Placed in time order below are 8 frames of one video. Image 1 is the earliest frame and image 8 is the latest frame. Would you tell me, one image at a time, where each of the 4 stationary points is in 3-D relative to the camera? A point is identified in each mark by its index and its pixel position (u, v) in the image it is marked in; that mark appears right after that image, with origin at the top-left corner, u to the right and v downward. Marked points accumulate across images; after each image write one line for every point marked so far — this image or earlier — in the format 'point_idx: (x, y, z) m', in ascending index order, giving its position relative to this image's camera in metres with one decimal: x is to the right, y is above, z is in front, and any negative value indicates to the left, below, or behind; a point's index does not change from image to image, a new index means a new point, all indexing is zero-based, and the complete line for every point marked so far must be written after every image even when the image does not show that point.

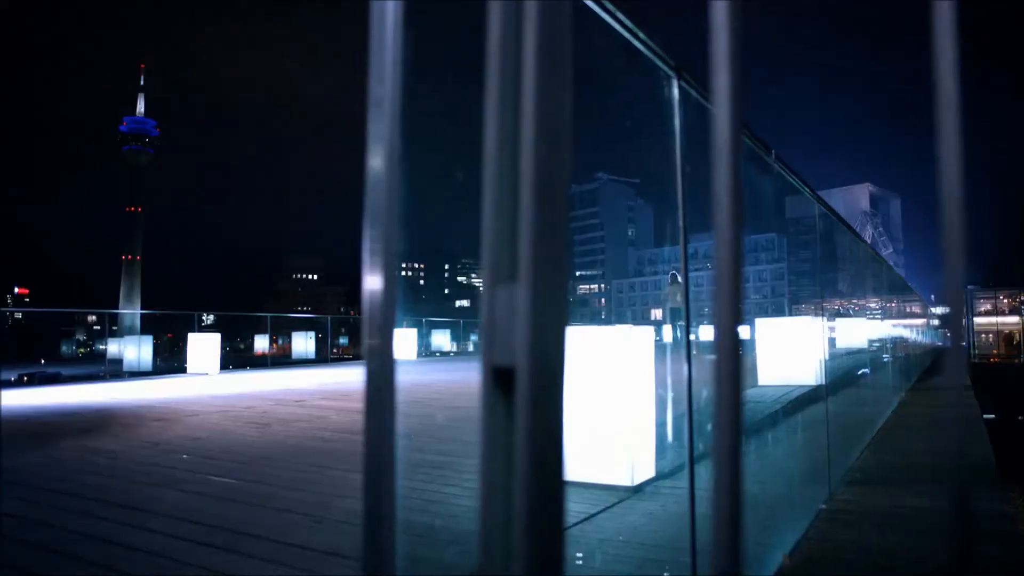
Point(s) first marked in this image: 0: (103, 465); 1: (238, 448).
0: (-3.4, -1.3, +5.8) m
1: (-2.5, -1.3, +6.4) m
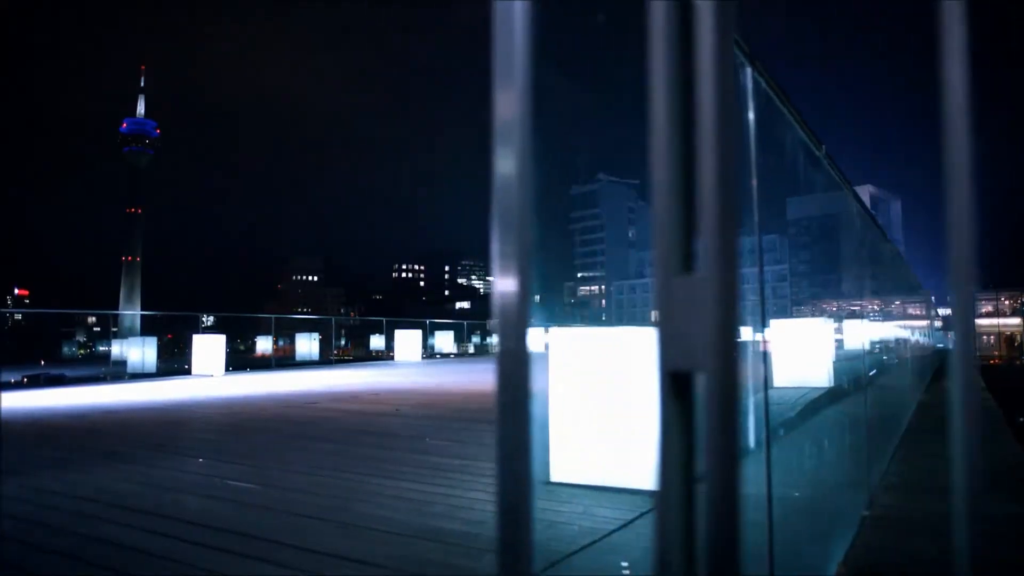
0: (-3.2, -1.3, +5.7) m
1: (-2.4, -1.3, +6.3) m
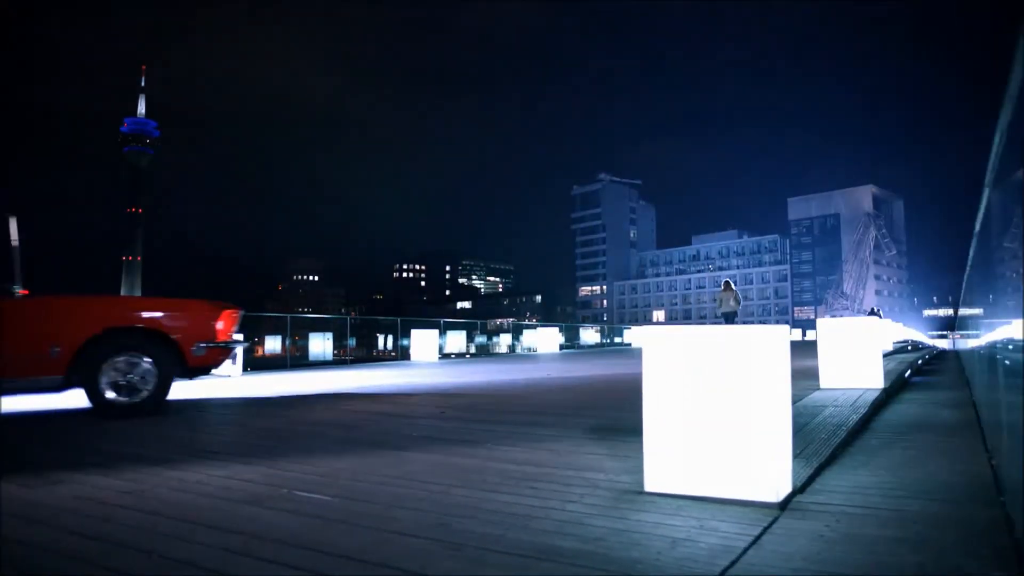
0: (-2.7, -1.2, +5.4) m
1: (-1.9, -1.3, +6.0) m
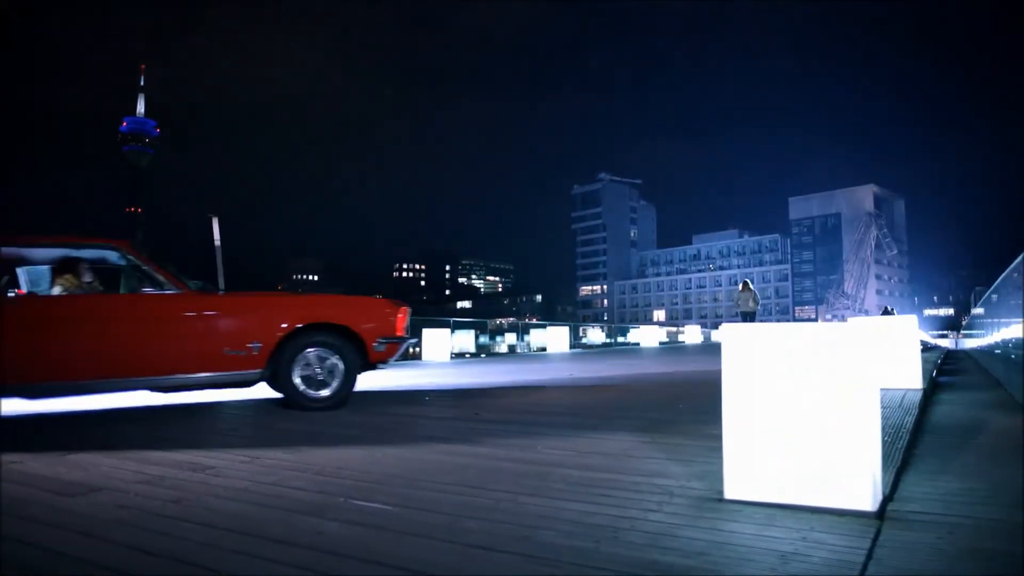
0: (-2.3, -1.2, +5.1) m
1: (-1.5, -1.2, +5.8) m
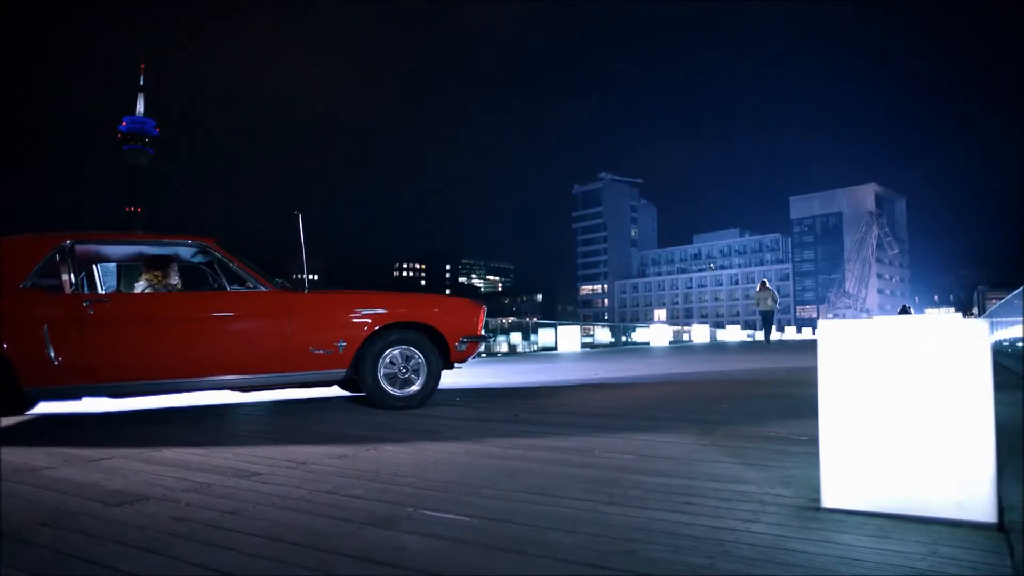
0: (-1.9, -1.2, +4.9) m
1: (-1.1, -1.2, +5.5) m
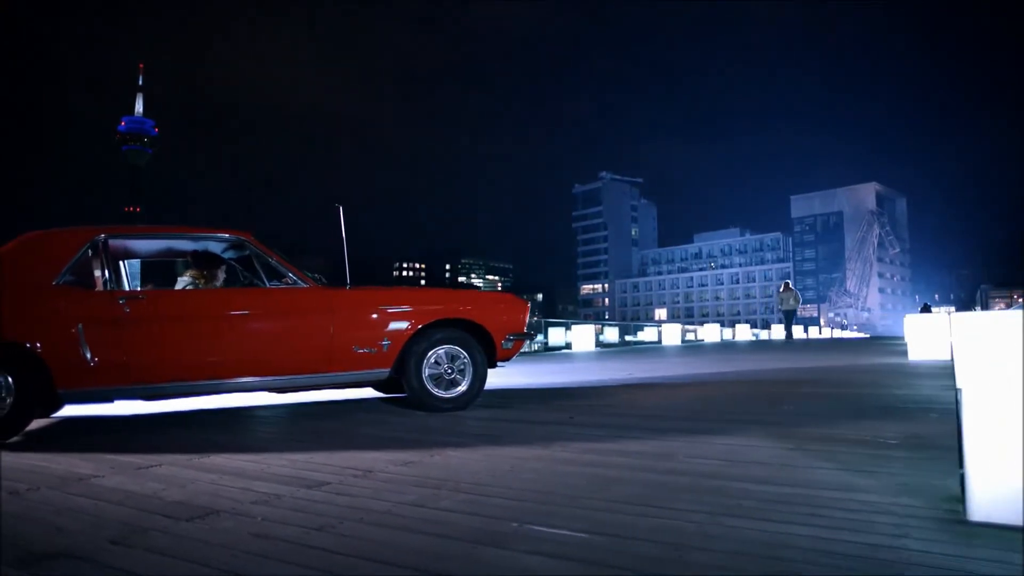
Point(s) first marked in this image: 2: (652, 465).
0: (-1.5, -1.1, +4.5) m
1: (-0.6, -1.2, +5.2) m
2: (+0.9, -1.1, +4.6) m
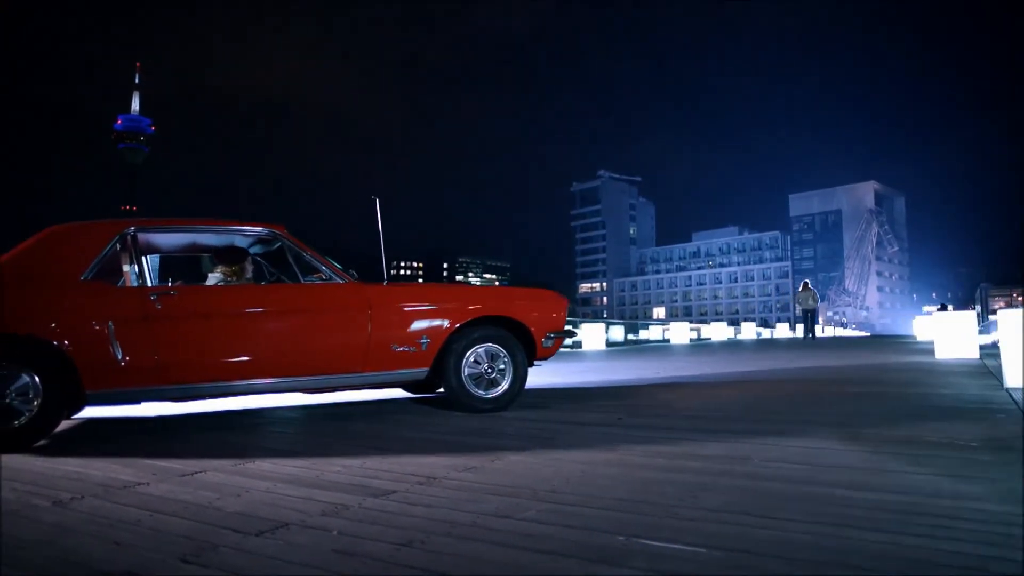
0: (-1.0, -1.1, +4.2) m
1: (-0.2, -1.1, +4.9) m
2: (+1.3, -1.1, +4.3) m
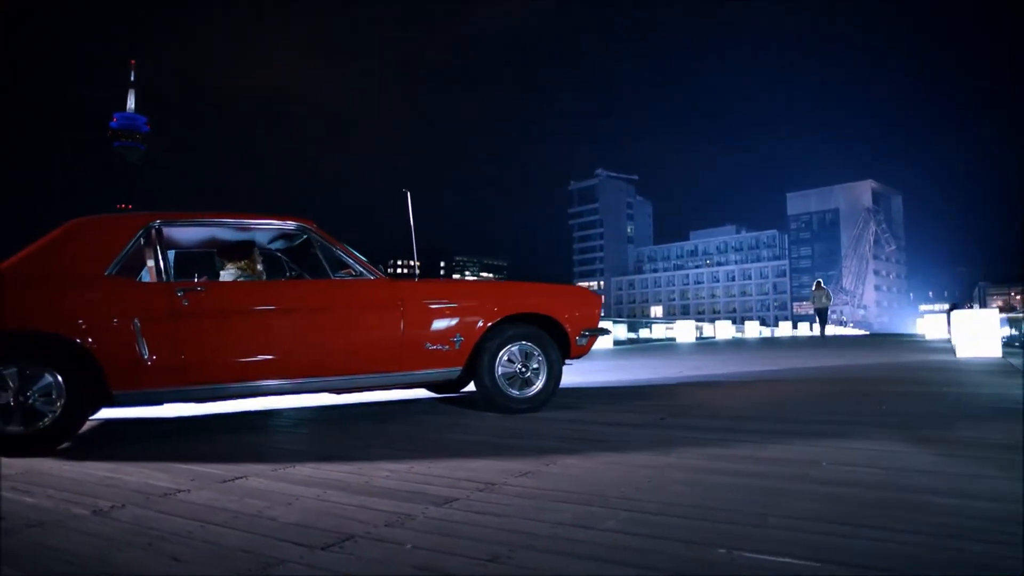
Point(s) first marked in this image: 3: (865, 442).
0: (-0.7, -1.1, +4.0) m
1: (+0.1, -1.1, +4.6) m
2: (+1.6, -1.0, +4.1) m
3: (+2.4, -1.1, +5.0) m
